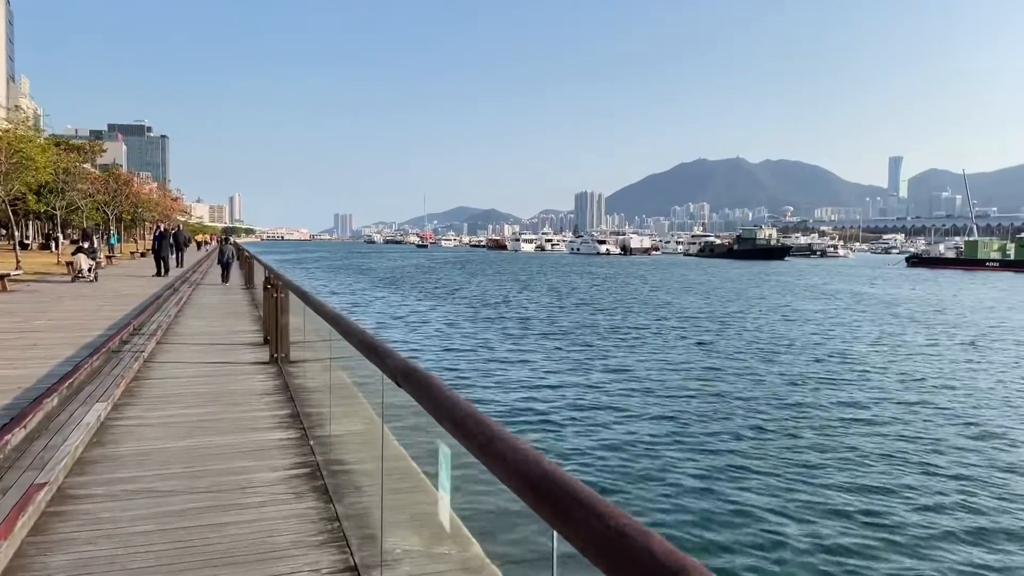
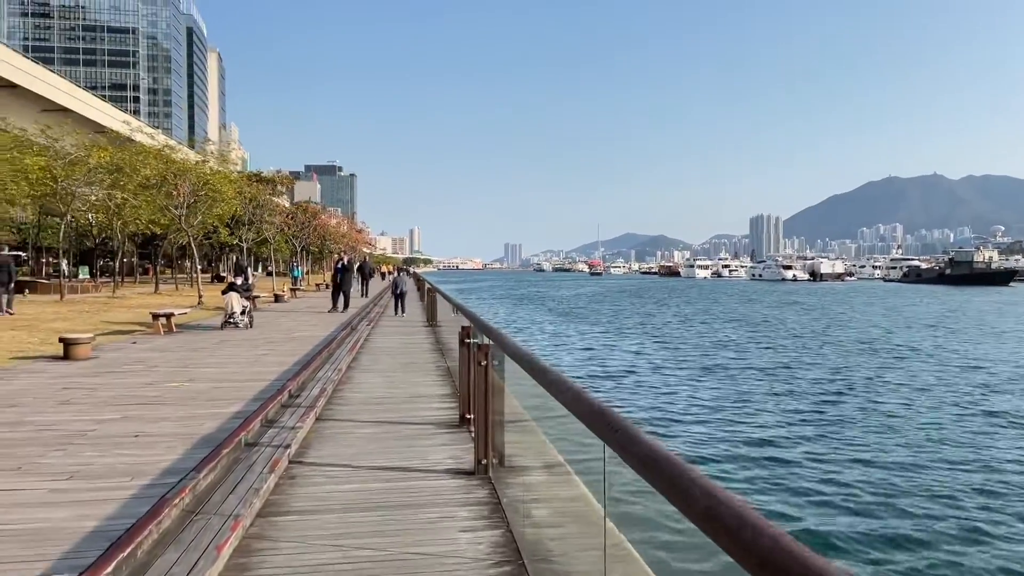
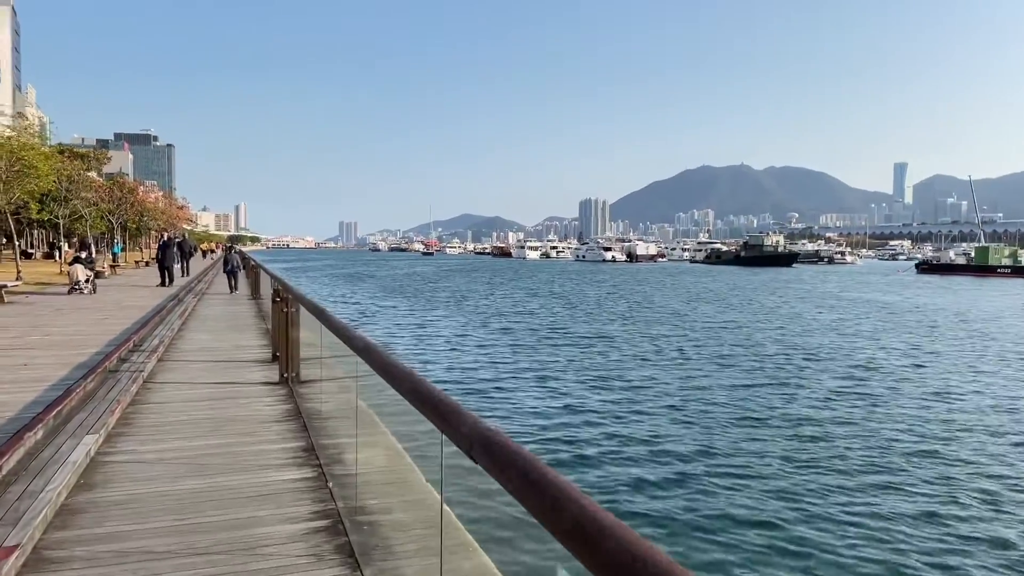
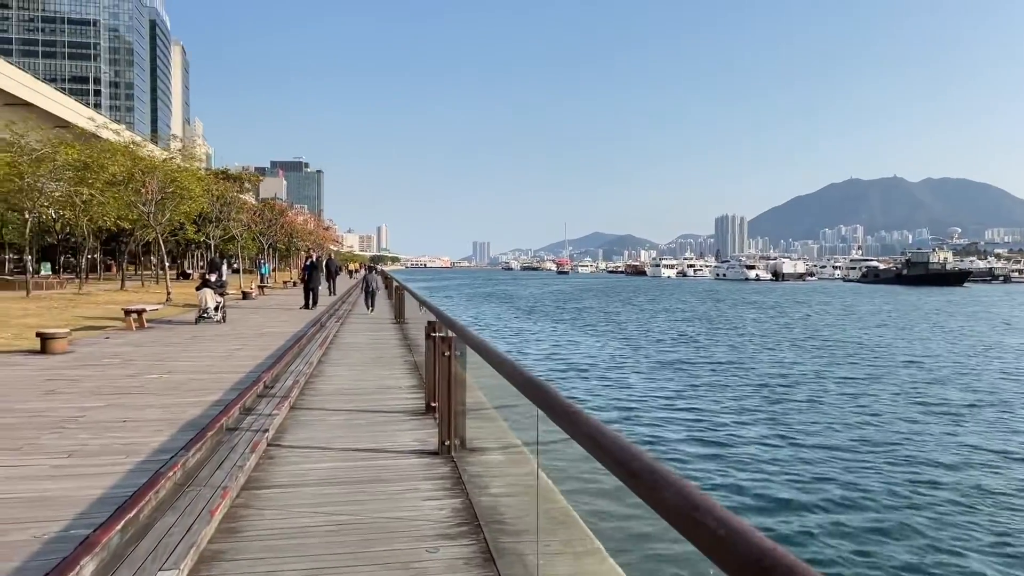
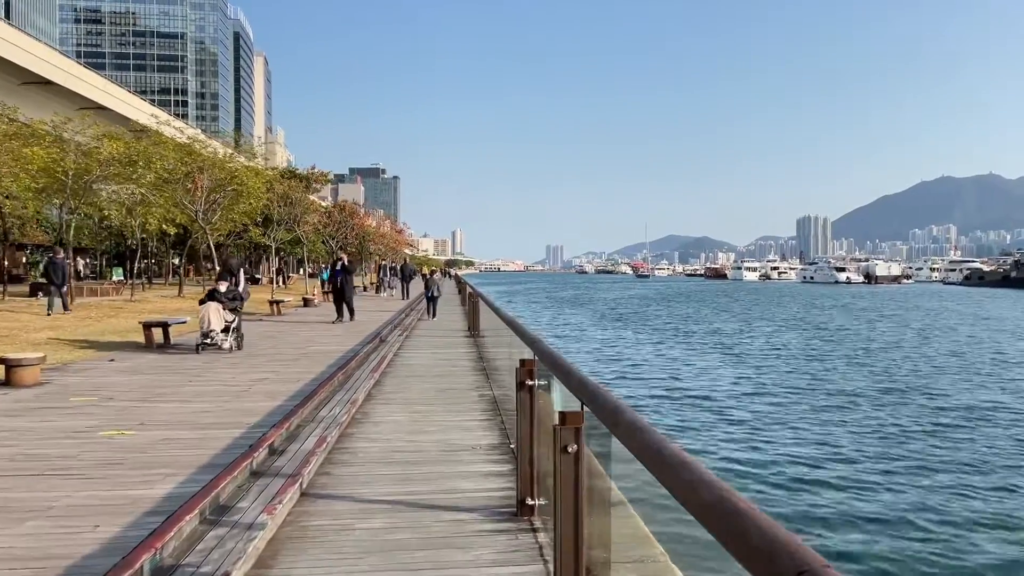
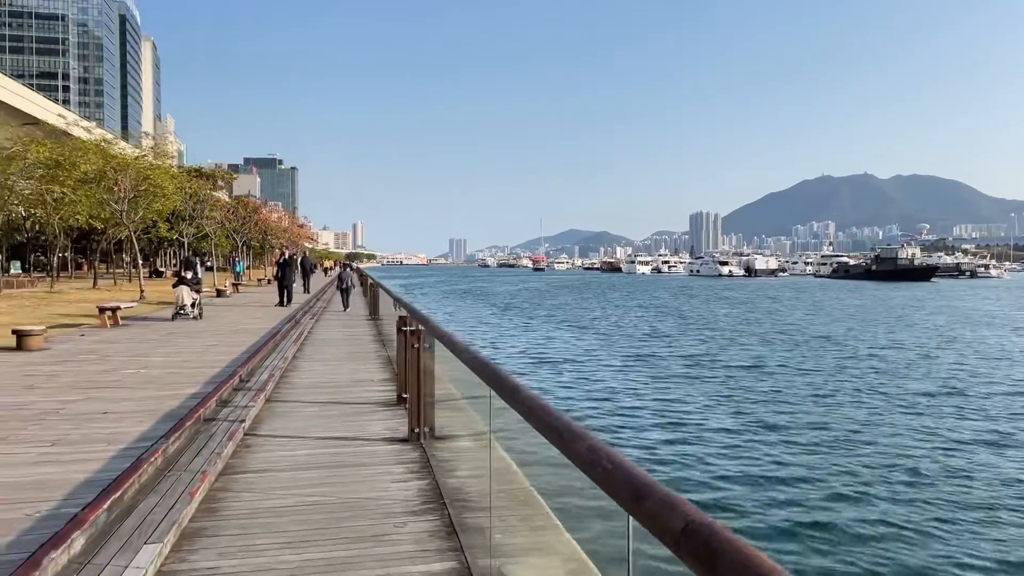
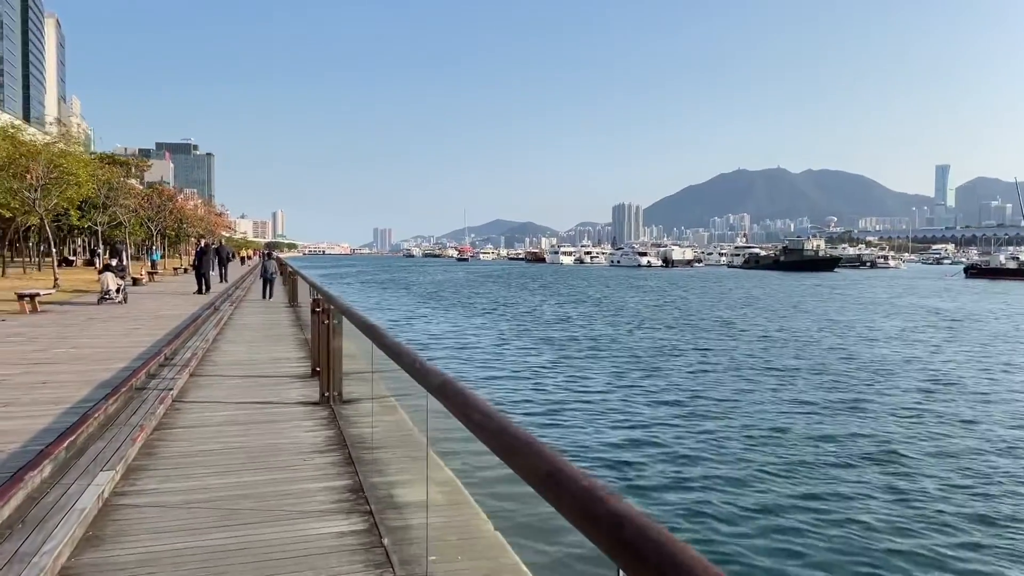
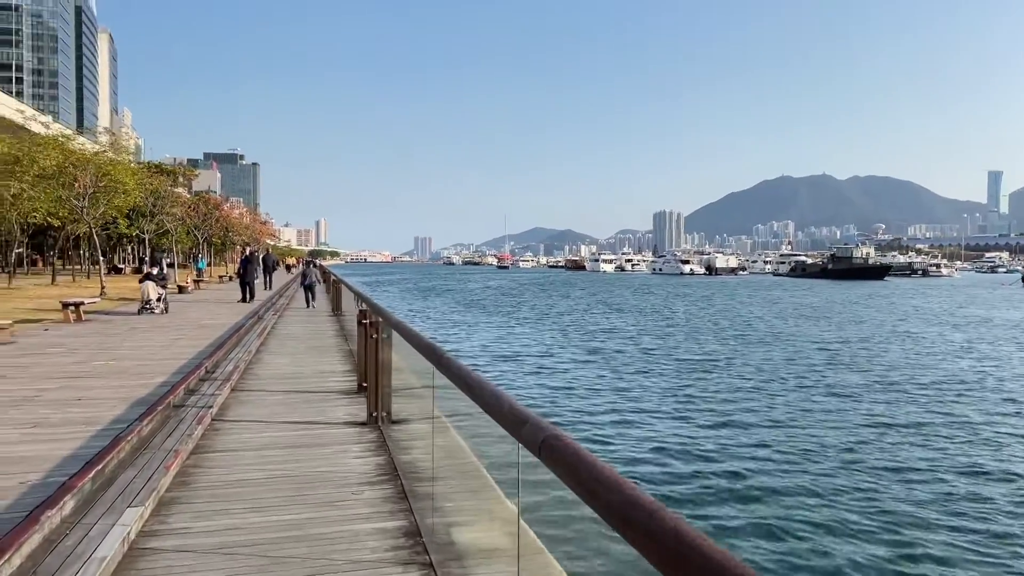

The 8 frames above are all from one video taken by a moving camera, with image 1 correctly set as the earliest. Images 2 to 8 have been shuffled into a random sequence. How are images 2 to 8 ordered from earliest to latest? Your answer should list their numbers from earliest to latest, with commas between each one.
3, 7, 8, 6, 4, 2, 5
